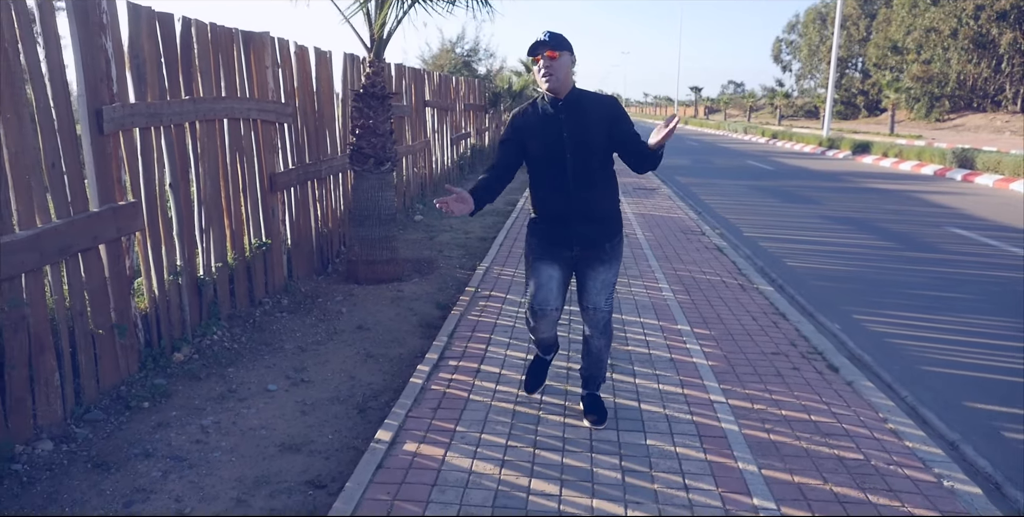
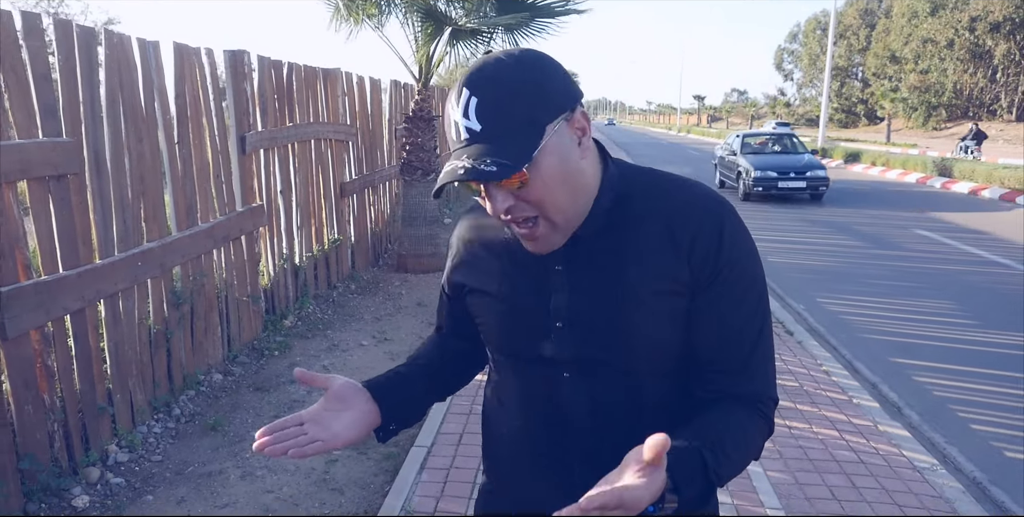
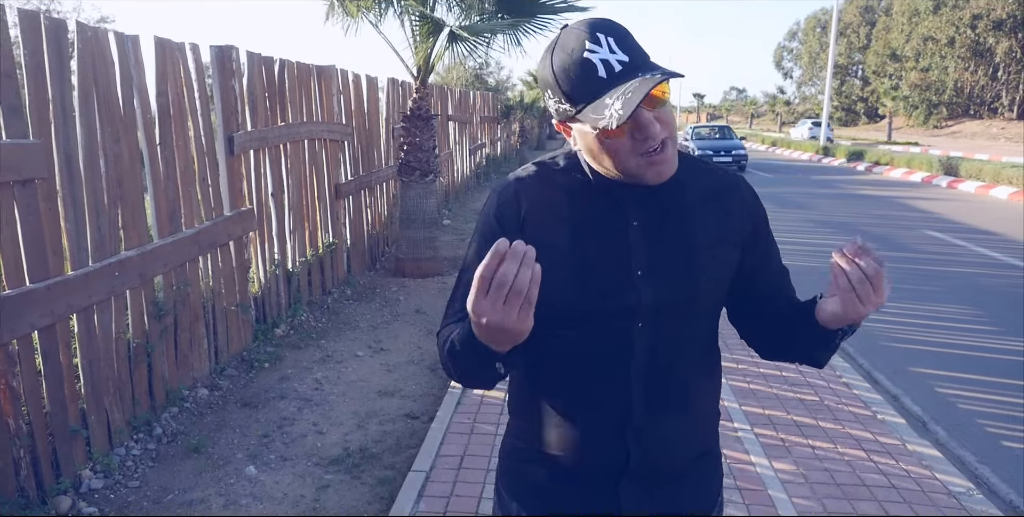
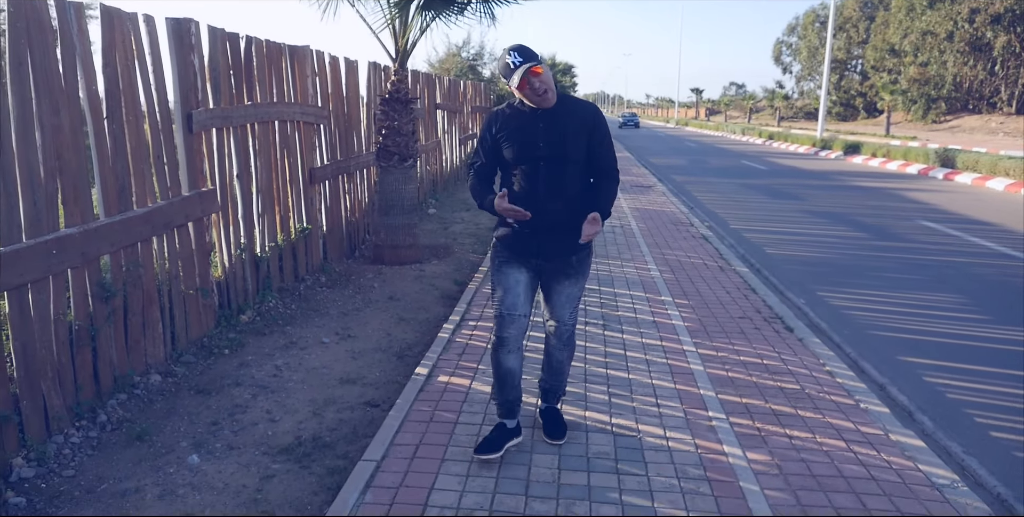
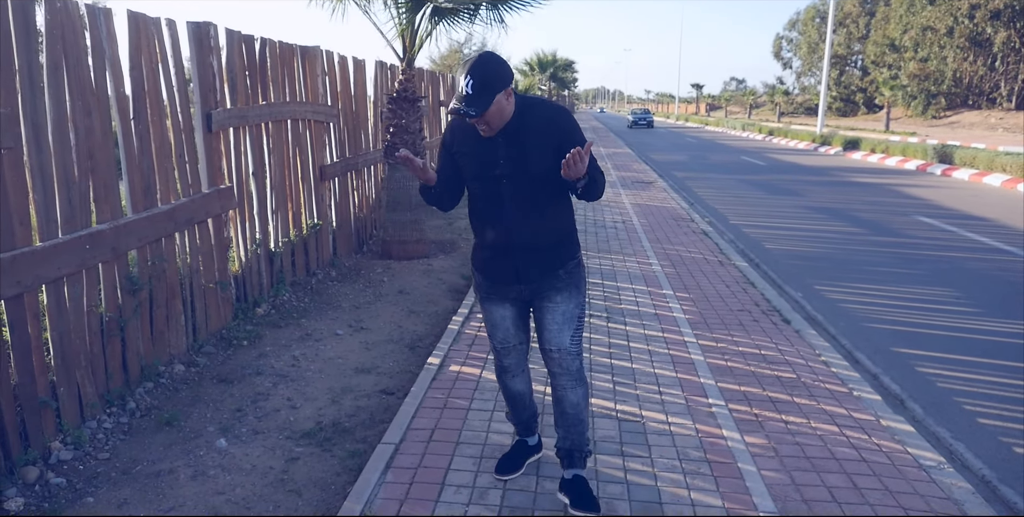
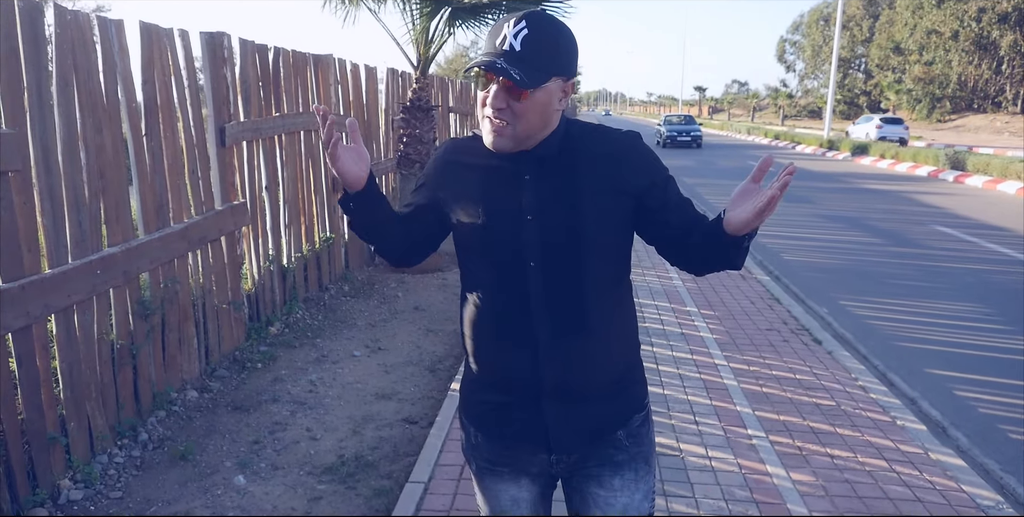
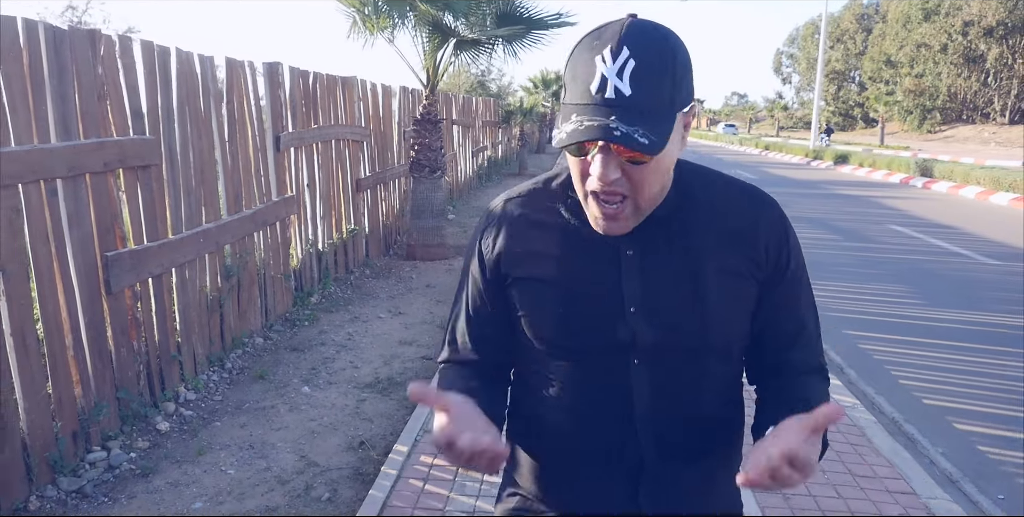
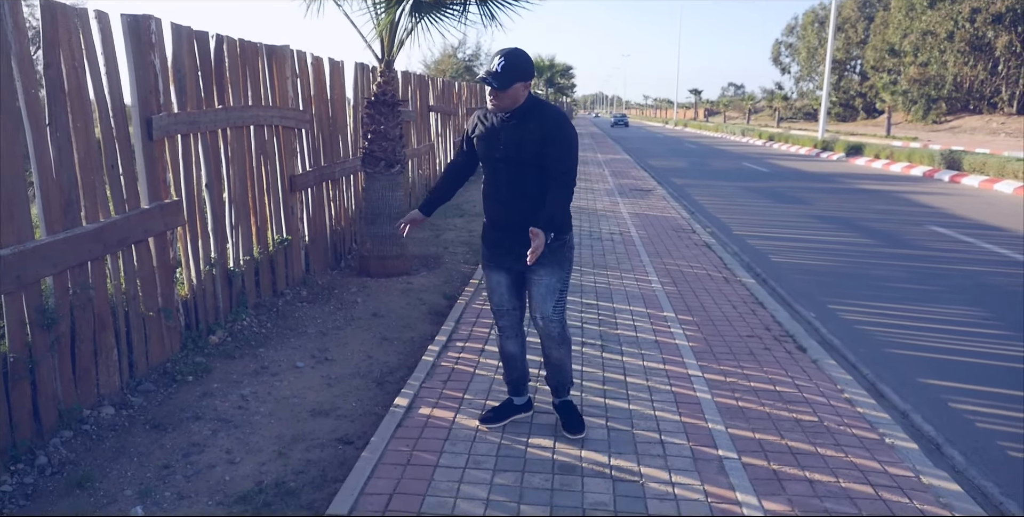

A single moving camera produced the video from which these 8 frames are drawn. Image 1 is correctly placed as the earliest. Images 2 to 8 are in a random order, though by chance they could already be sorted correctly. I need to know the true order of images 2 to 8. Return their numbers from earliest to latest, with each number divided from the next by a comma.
8, 4, 5, 6, 3, 2, 7
